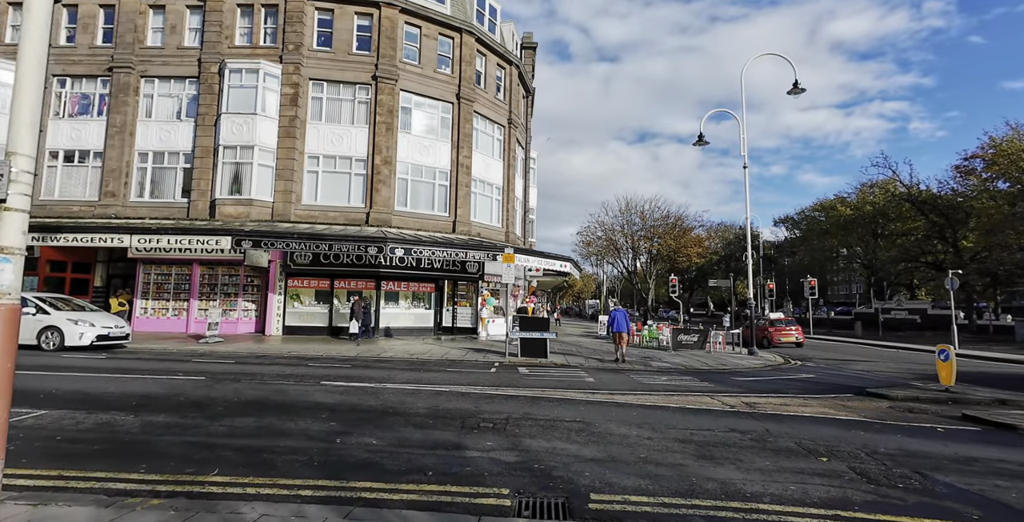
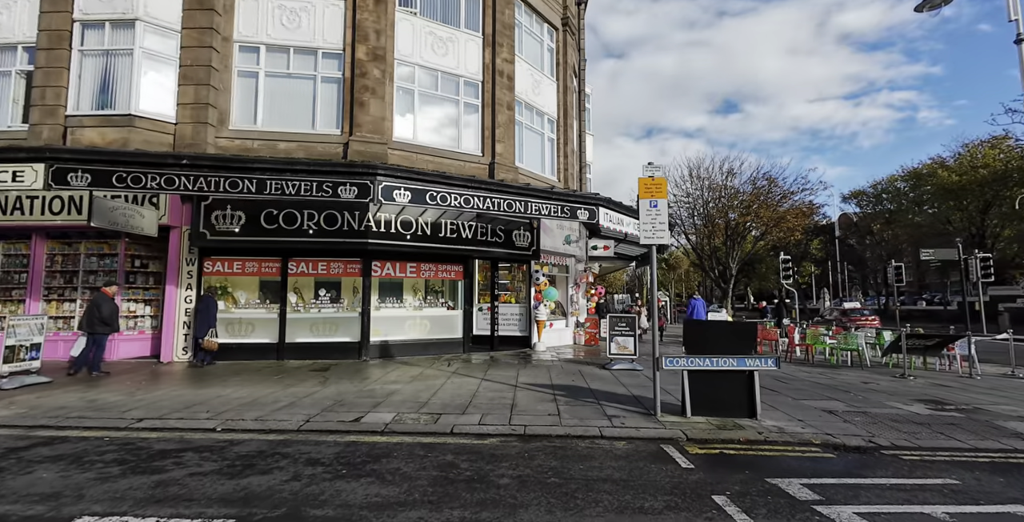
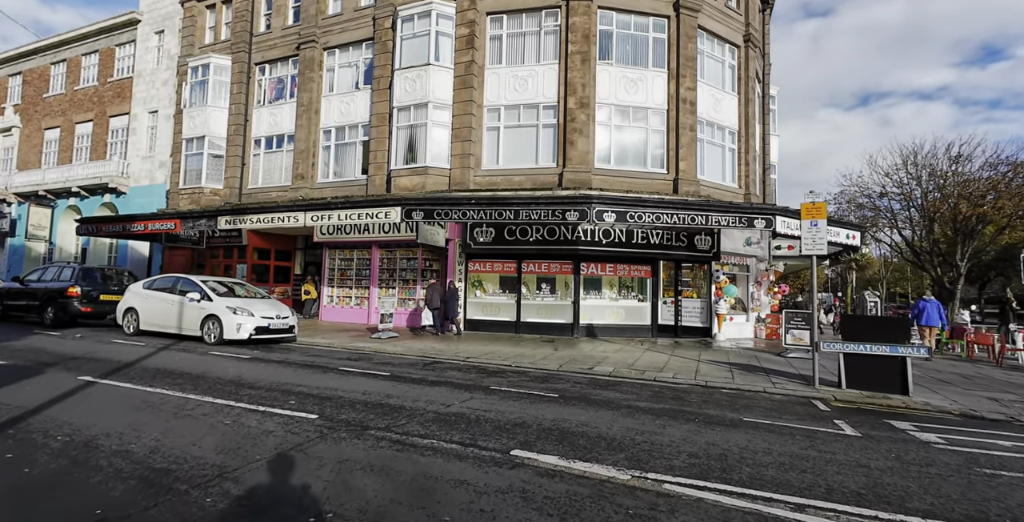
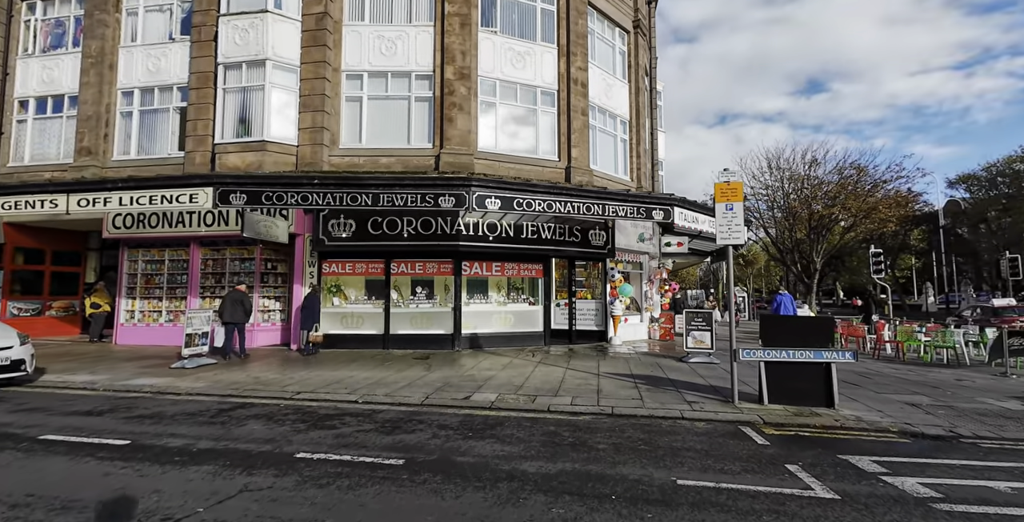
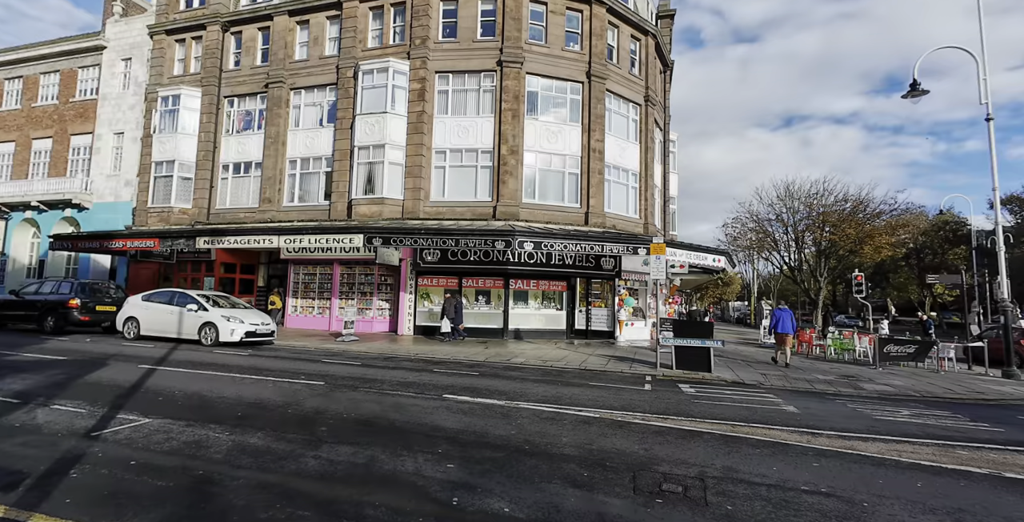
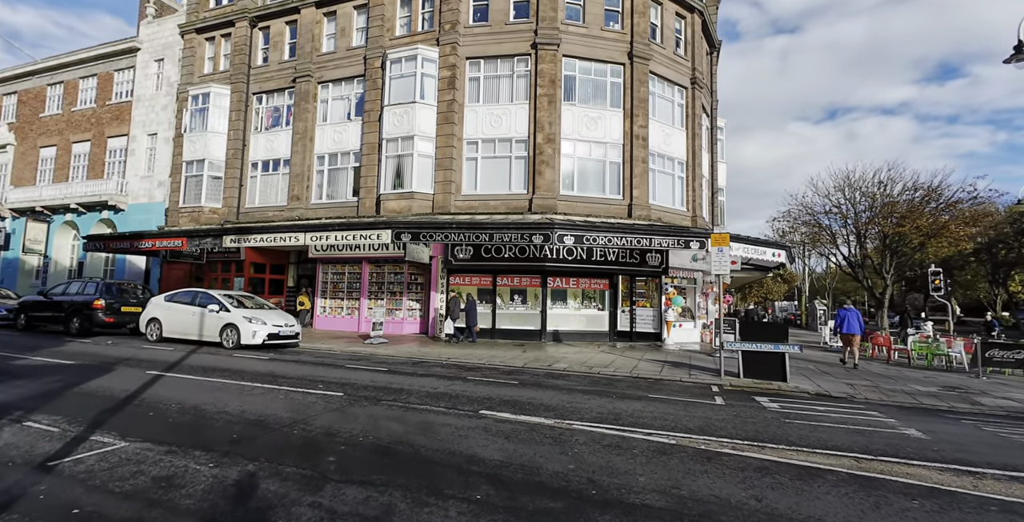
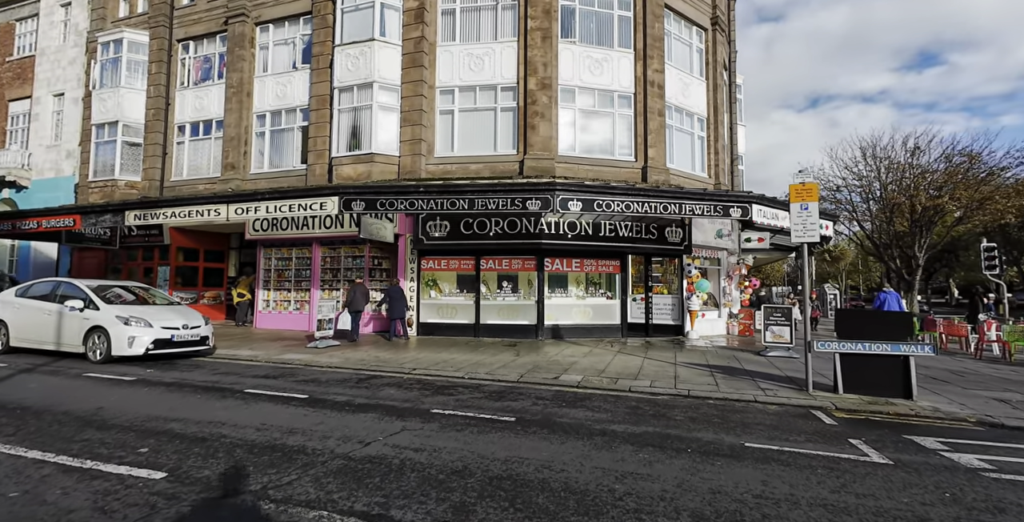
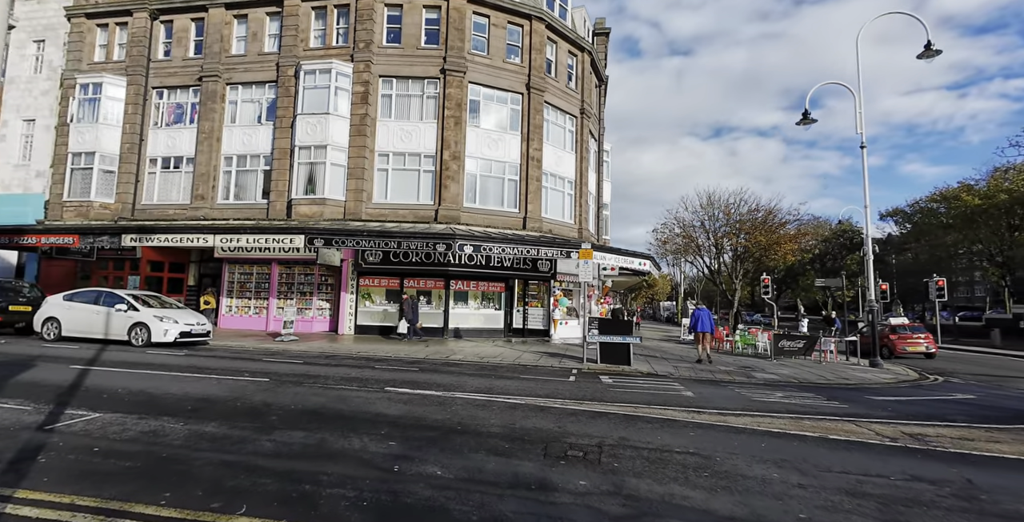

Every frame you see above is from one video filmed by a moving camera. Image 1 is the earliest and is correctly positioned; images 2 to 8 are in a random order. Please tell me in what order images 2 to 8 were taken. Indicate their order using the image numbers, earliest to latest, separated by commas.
8, 5, 6, 3, 7, 4, 2
